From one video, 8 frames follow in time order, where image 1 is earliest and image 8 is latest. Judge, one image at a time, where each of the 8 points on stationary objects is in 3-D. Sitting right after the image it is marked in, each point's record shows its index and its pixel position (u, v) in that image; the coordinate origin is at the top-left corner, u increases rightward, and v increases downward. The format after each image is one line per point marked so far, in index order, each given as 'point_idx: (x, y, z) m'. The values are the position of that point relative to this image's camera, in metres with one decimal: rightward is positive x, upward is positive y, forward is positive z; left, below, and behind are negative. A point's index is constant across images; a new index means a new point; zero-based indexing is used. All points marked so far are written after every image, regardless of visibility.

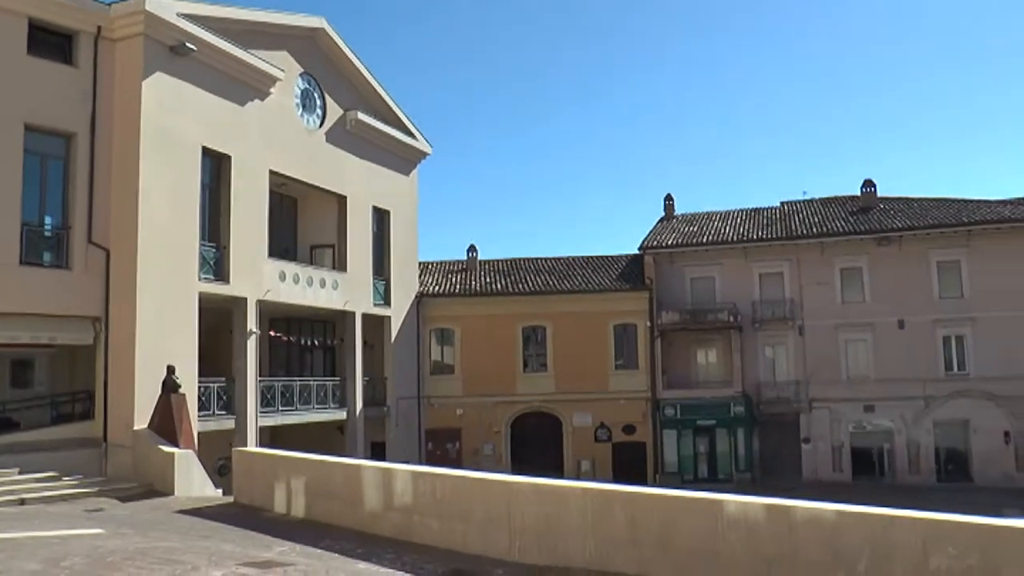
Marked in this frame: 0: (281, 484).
0: (-3.2, -2.6, +14.5) m
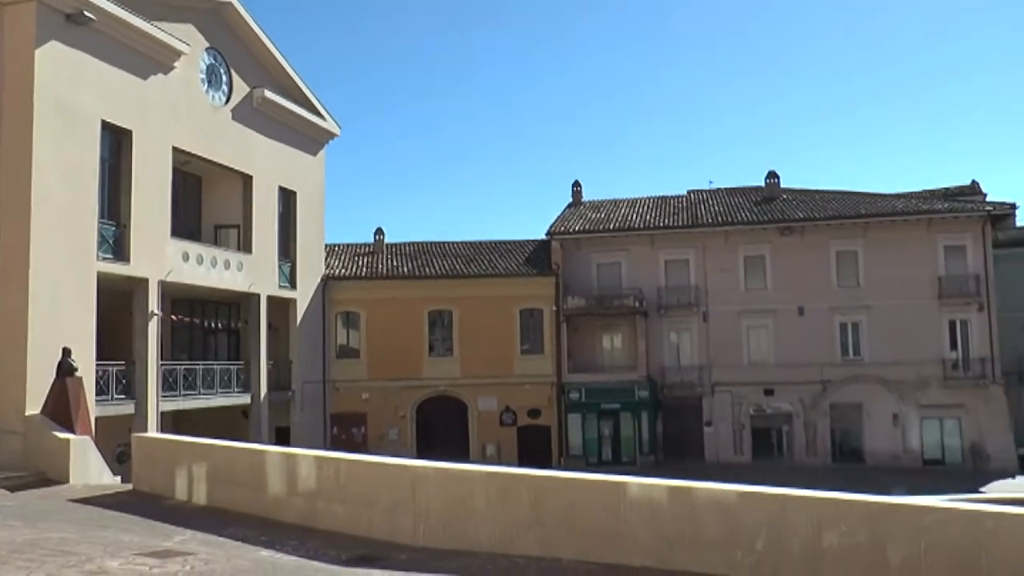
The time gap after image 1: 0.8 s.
0: (-4.3, -2.4, +14.1) m
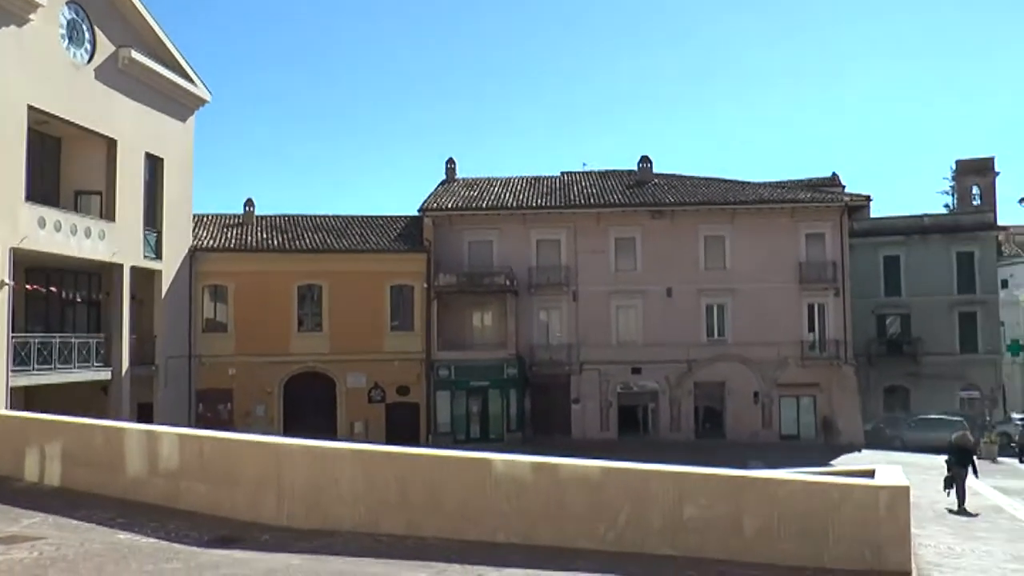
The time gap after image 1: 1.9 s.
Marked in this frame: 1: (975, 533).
0: (-5.5, -2.0, +13.3) m
1: (+7.9, -4.1, +18.4) m
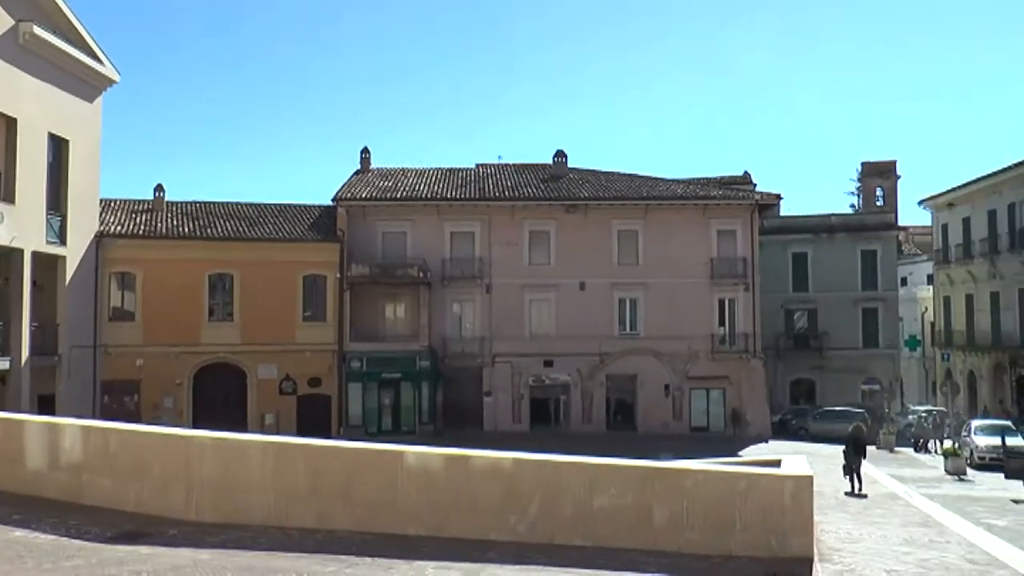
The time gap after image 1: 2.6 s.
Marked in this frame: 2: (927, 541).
0: (-6.5, -1.8, +12.9) m
1: (+6.4, -4.0, +19.0) m
2: (+6.3, -3.7, +16.2) m
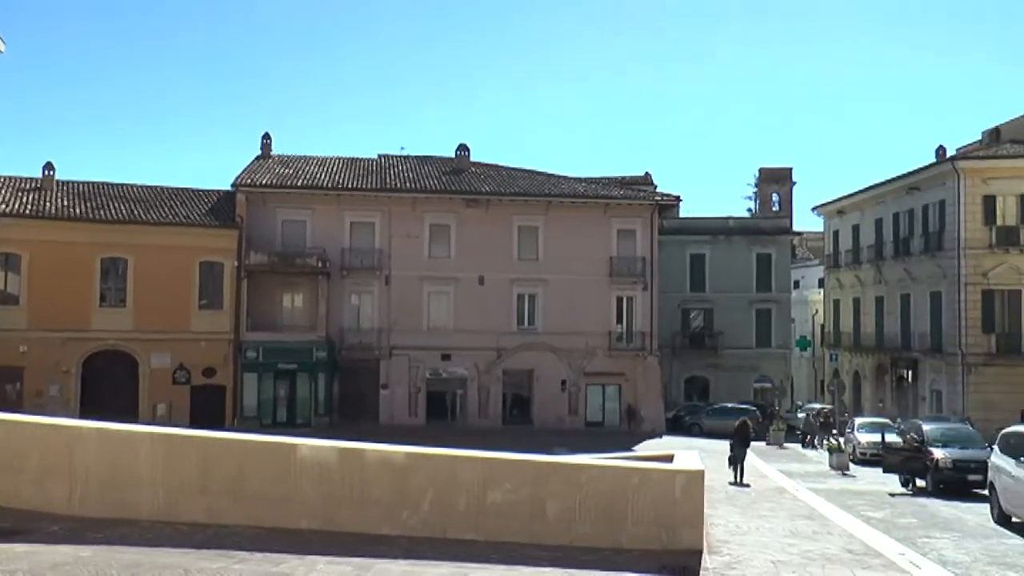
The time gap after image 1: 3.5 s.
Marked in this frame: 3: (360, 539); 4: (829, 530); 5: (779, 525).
0: (-7.8, -1.6, +12.3) m
1: (+4.5, -4.1, +19.6) m
2: (+4.7, -3.7, +16.8) m
3: (-1.5, -2.4, +10.4) m
4: (+5.1, -3.8, +17.3) m
5: (+4.4, -3.8, +17.6) m
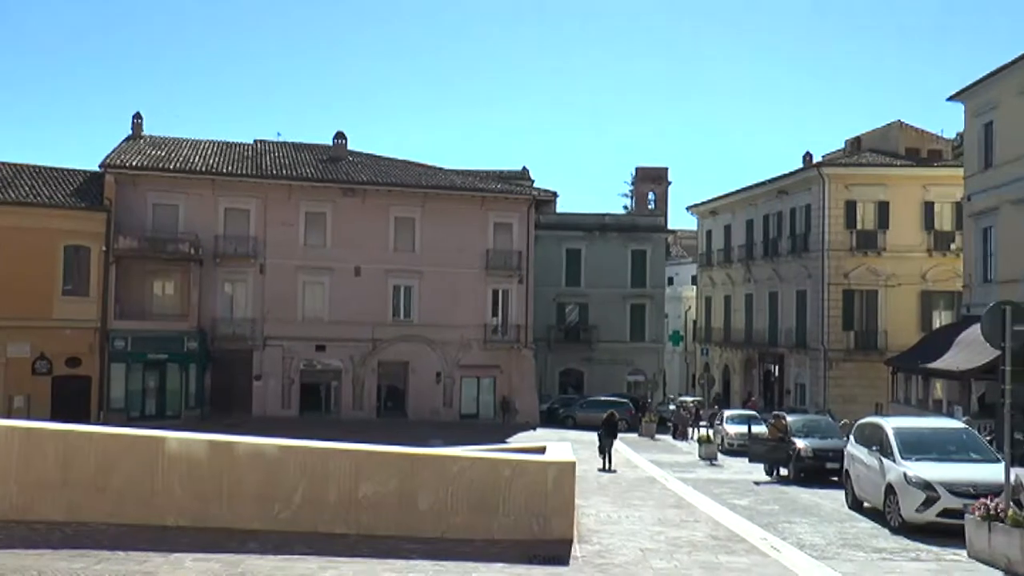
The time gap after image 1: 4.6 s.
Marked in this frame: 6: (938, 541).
0: (-9.2, -1.5, +11.5) m
1: (+2.2, -4.0, +20.1) m
2: (+2.7, -3.7, +17.4) m
3: (-2.7, -2.4, +10.4) m
4: (+3.0, -3.8, +17.9) m
5: (+2.3, -3.8, +18.1) m
6: (+6.1, -3.4, +15.3) m
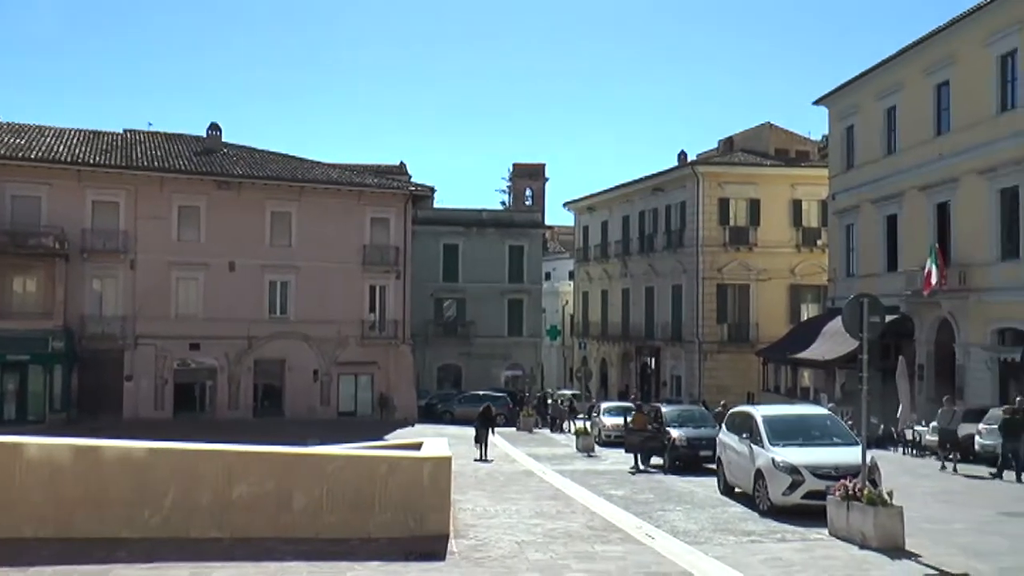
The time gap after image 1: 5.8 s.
0: (-10.5, -1.6, +10.6) m
1: (-0.1, -3.9, +20.4) m
2: (+0.6, -3.7, +17.7) m
3: (-4.0, -2.4, +10.1) m
4: (+1.0, -3.8, +18.3) m
5: (+0.2, -3.8, +18.4) m
6: (+4.3, -3.4, +16.0) m
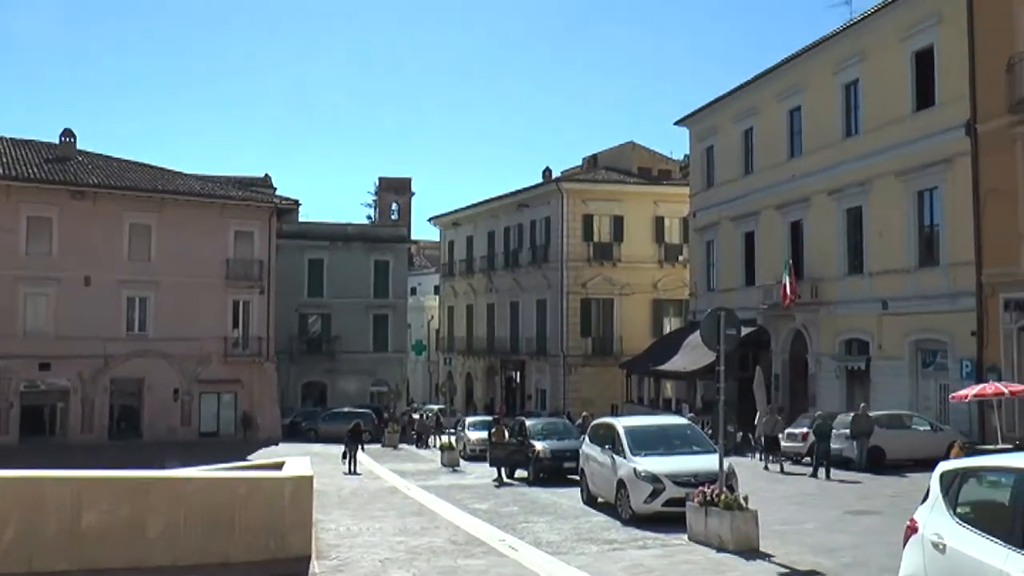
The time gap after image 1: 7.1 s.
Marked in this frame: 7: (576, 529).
0: (-11.8, -1.8, +9.3) m
1: (-2.7, -4.3, +20.3) m
2: (-1.6, -4.0, +17.7) m
3: (-5.3, -2.7, +9.6) m
4: (-1.4, -4.1, +18.3) m
5: (-2.2, -4.1, +18.4) m
6: (+2.2, -3.8, +16.4) m
7: (+0.9, -4.0, +17.1) m
